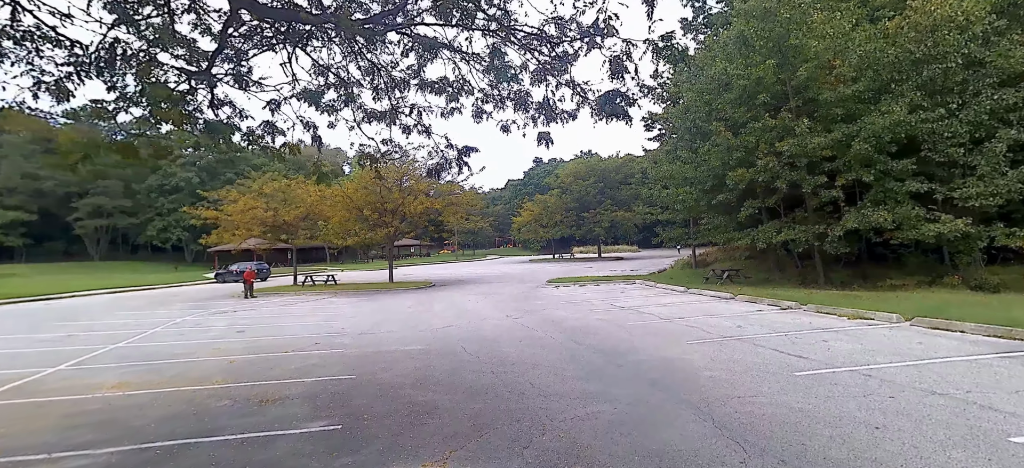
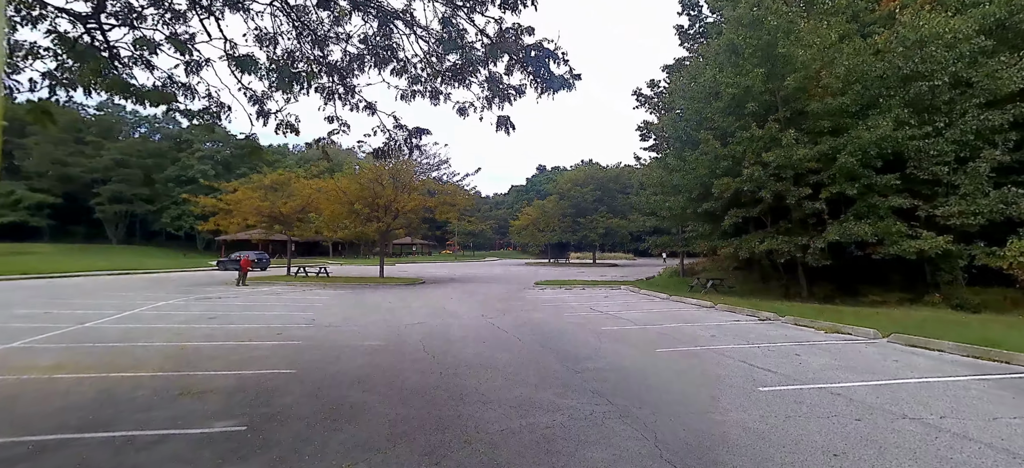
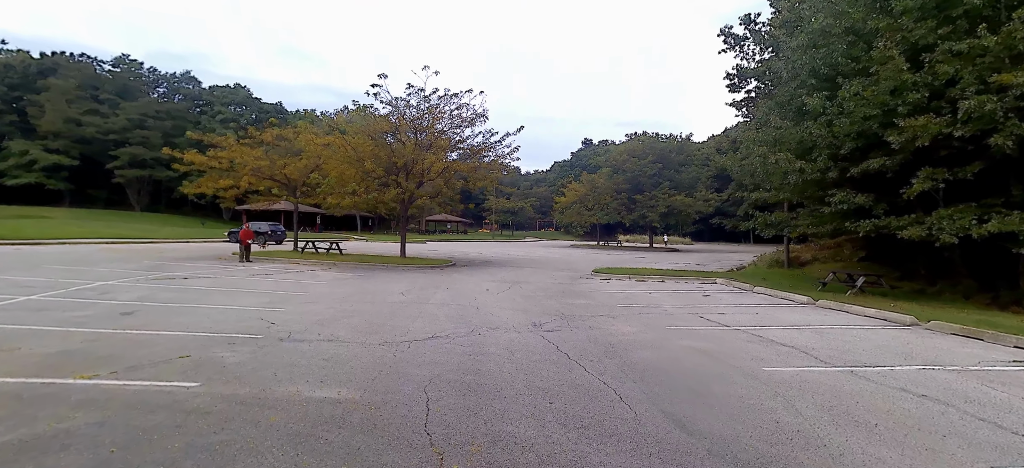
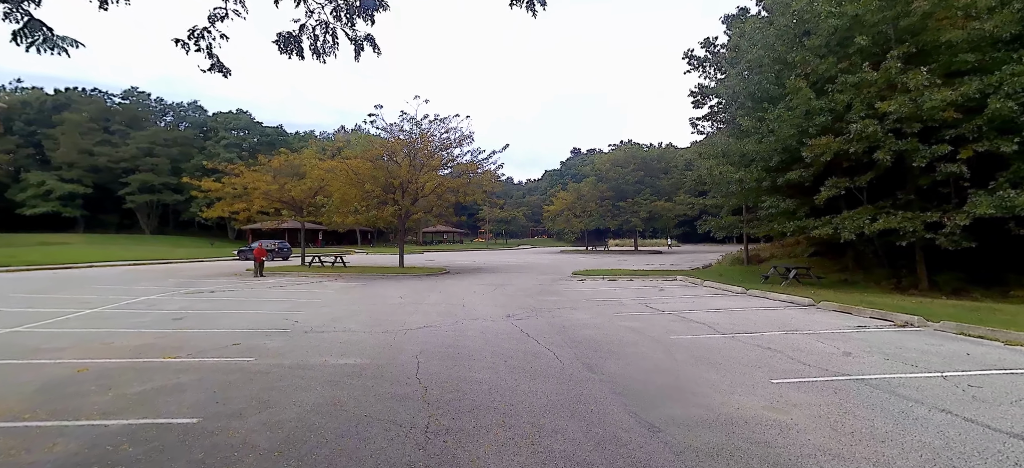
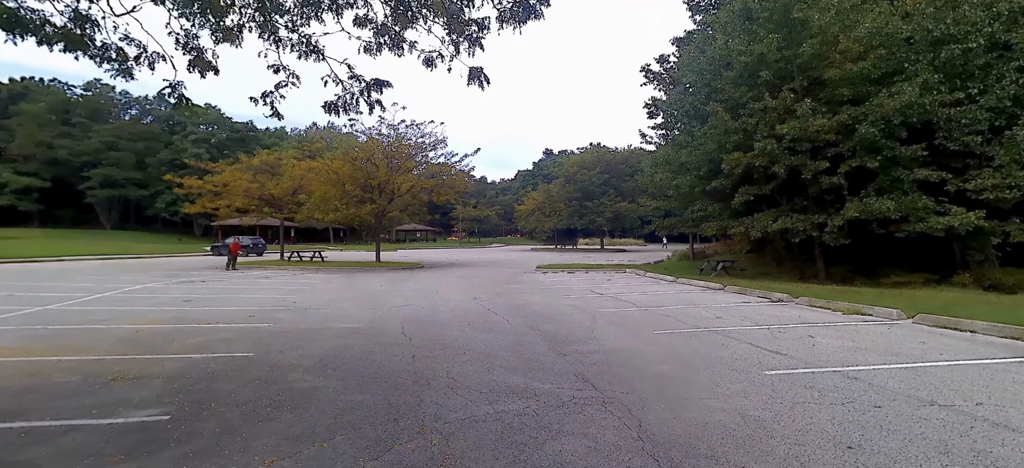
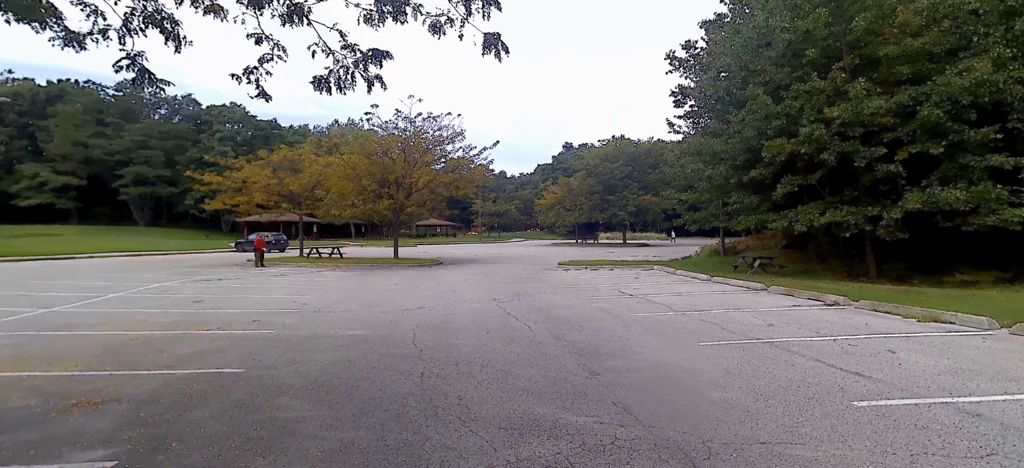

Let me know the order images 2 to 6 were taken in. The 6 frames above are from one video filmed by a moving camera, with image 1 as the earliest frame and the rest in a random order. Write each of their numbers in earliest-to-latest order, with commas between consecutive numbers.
2, 5, 6, 4, 3
